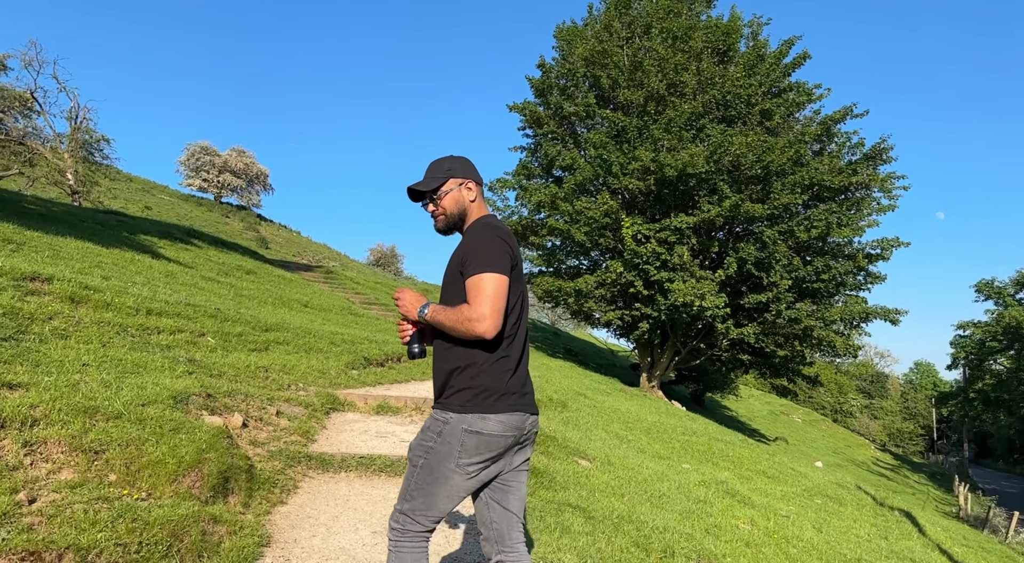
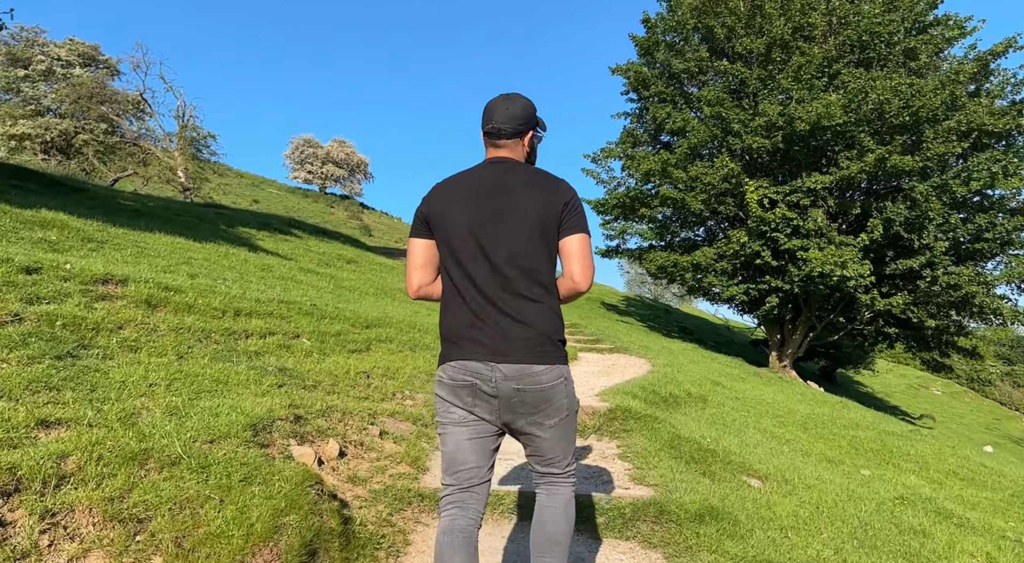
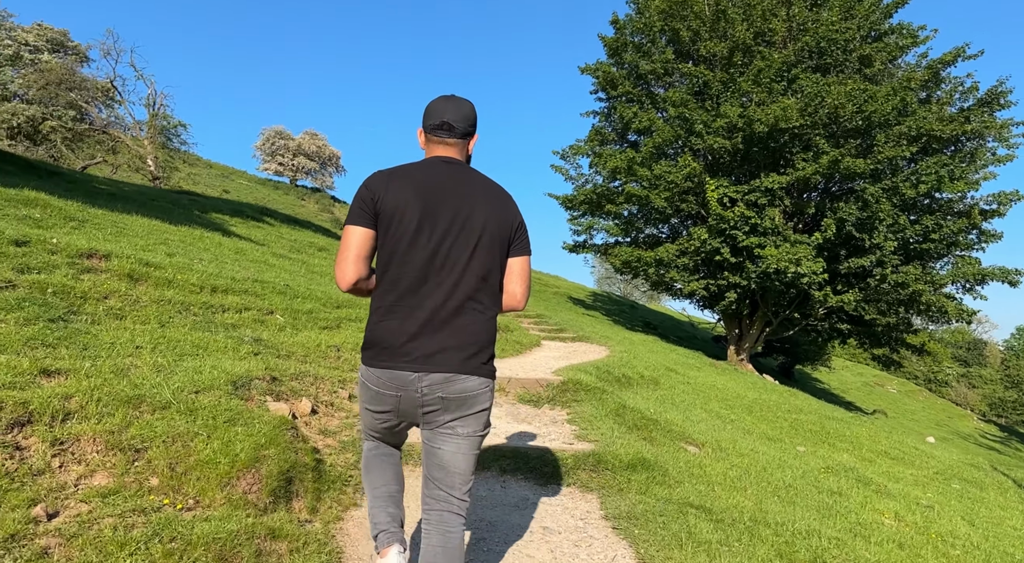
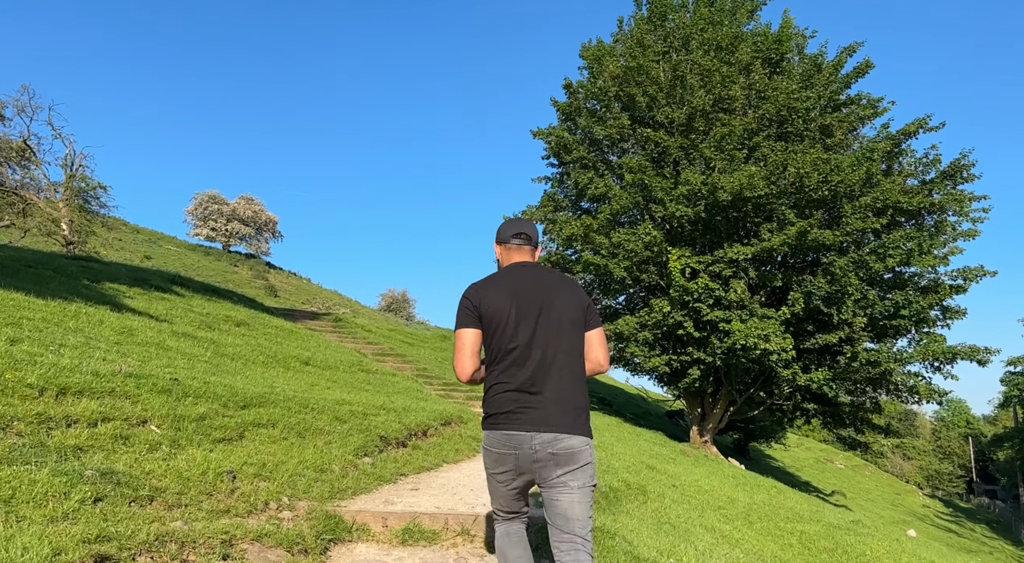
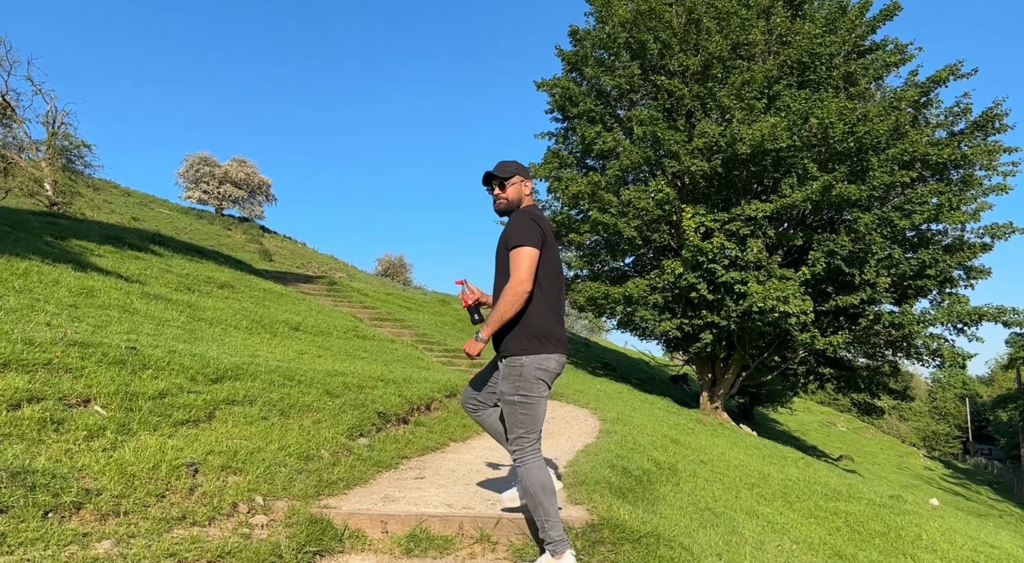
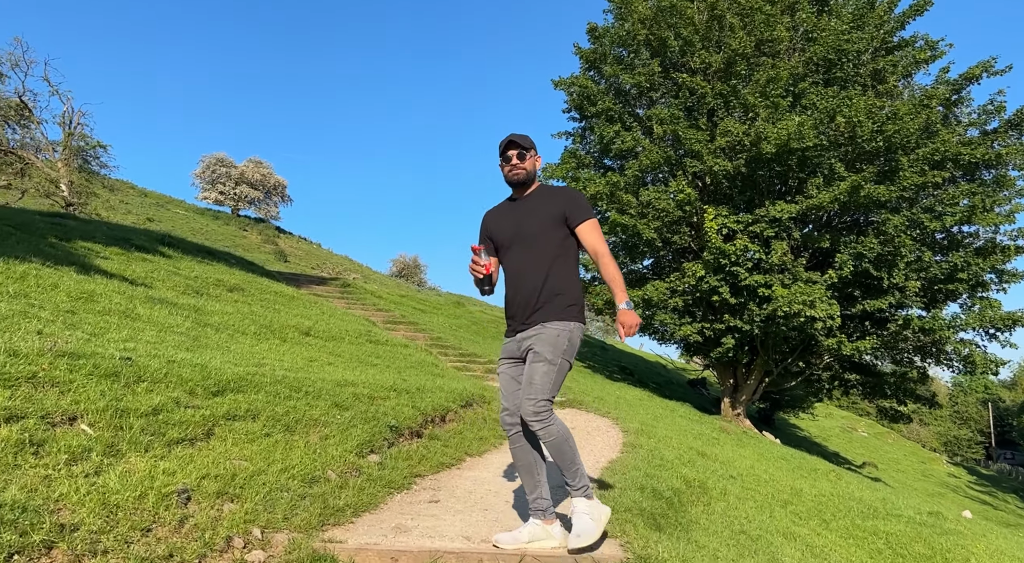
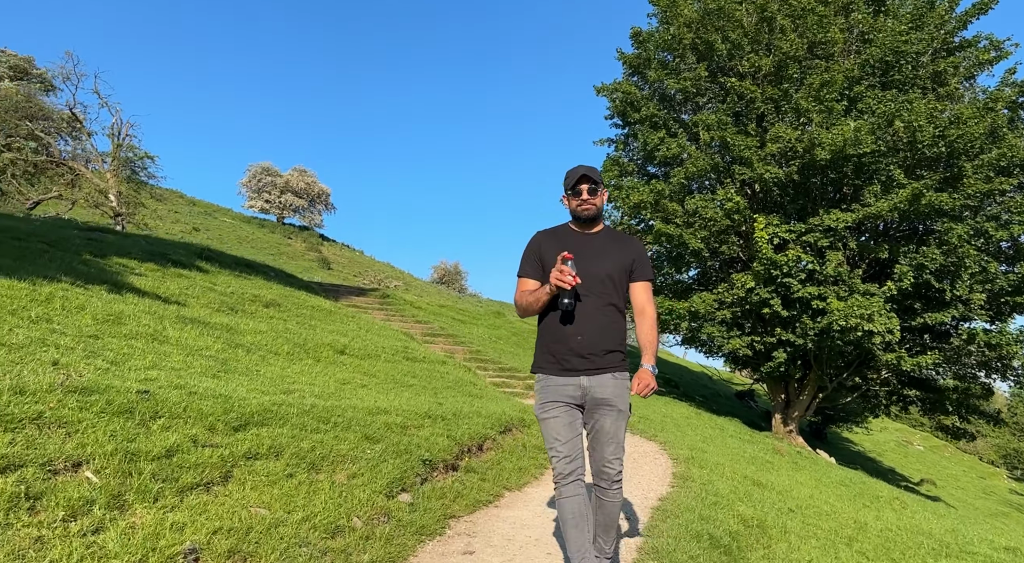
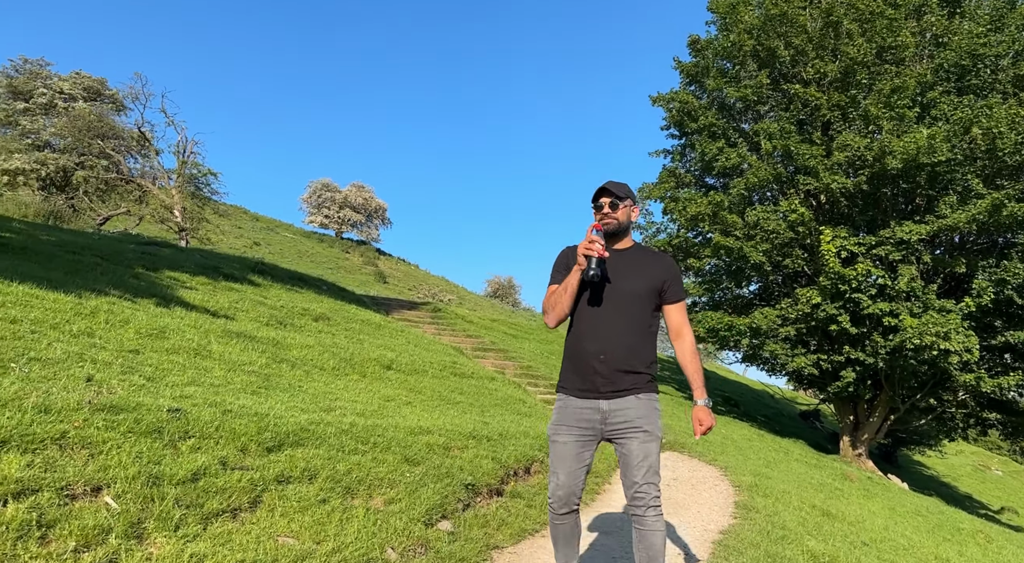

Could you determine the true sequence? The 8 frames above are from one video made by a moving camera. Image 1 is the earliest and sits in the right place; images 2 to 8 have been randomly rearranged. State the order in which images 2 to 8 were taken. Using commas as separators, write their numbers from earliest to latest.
3, 2, 4, 5, 6, 7, 8
